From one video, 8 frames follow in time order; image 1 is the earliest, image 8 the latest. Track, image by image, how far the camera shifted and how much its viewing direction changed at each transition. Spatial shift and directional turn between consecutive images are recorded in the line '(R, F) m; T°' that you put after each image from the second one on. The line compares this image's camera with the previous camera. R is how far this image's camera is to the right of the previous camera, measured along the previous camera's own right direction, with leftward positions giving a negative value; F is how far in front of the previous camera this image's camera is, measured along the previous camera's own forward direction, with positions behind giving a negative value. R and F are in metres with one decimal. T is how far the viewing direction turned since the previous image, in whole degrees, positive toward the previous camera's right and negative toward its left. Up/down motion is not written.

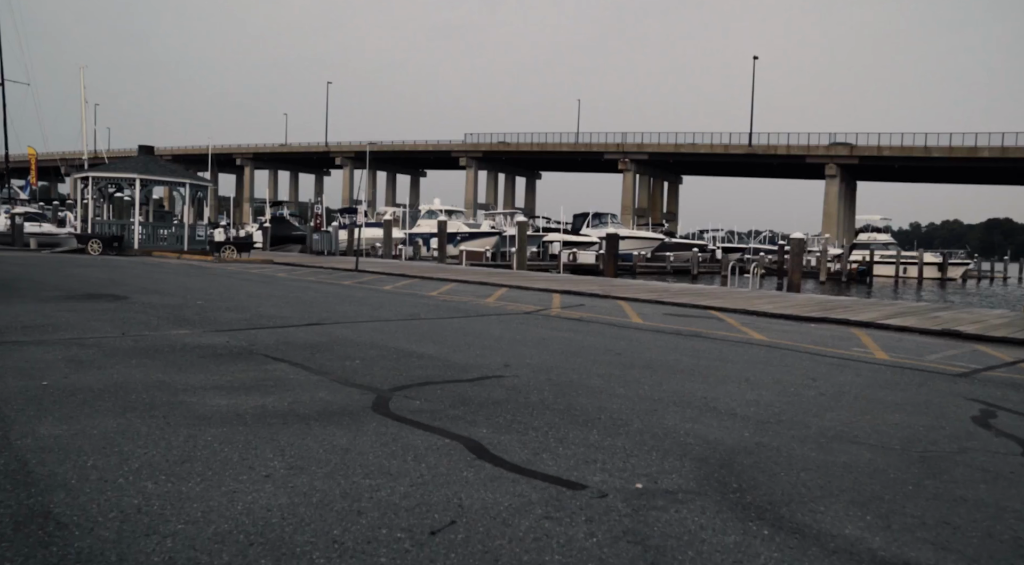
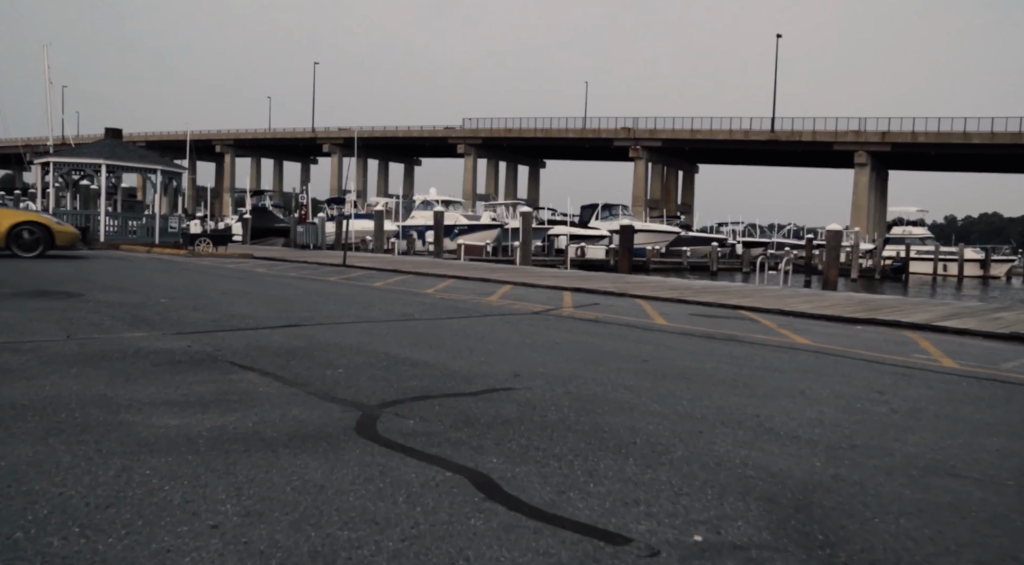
(-0.1, +1.4) m; 0°
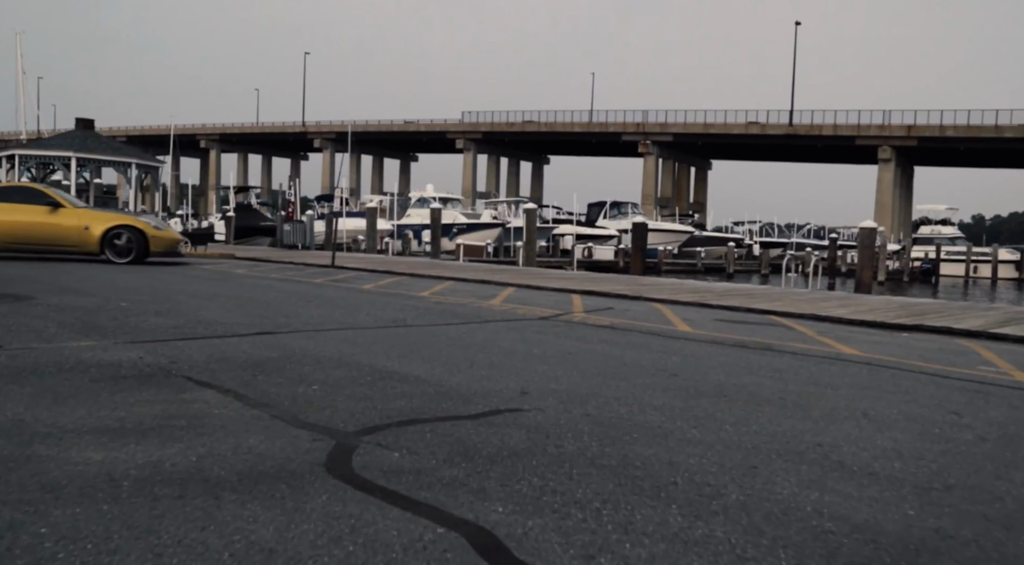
(0.0, +1.3) m; 0°
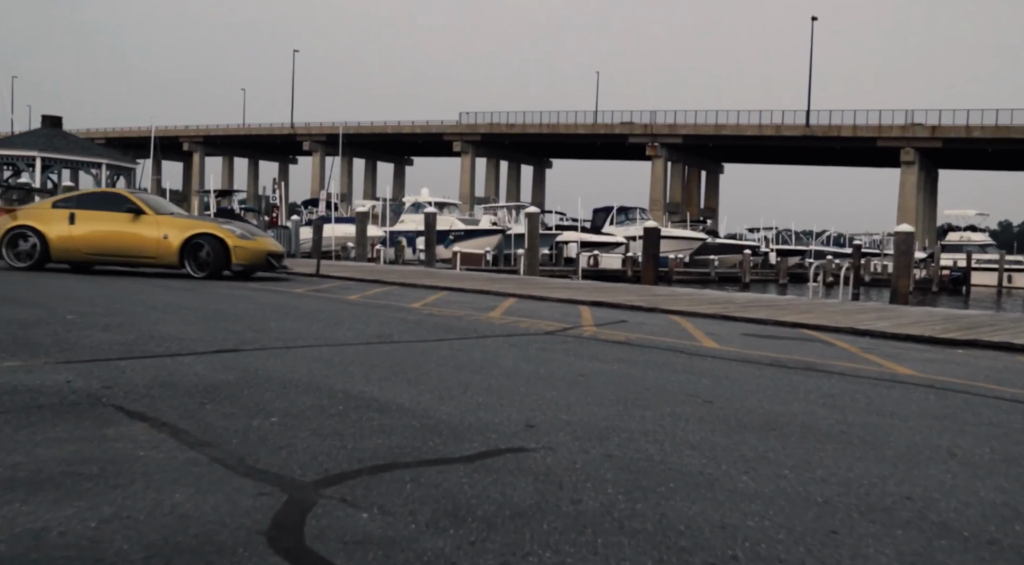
(0.0, +1.2) m; 0°
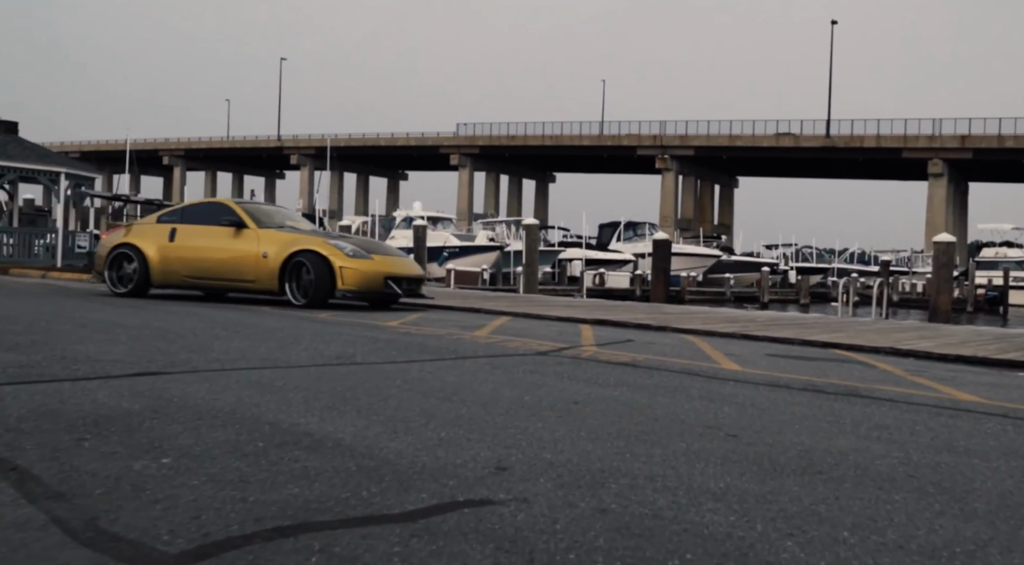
(+0.2, +1.3) m; -1°
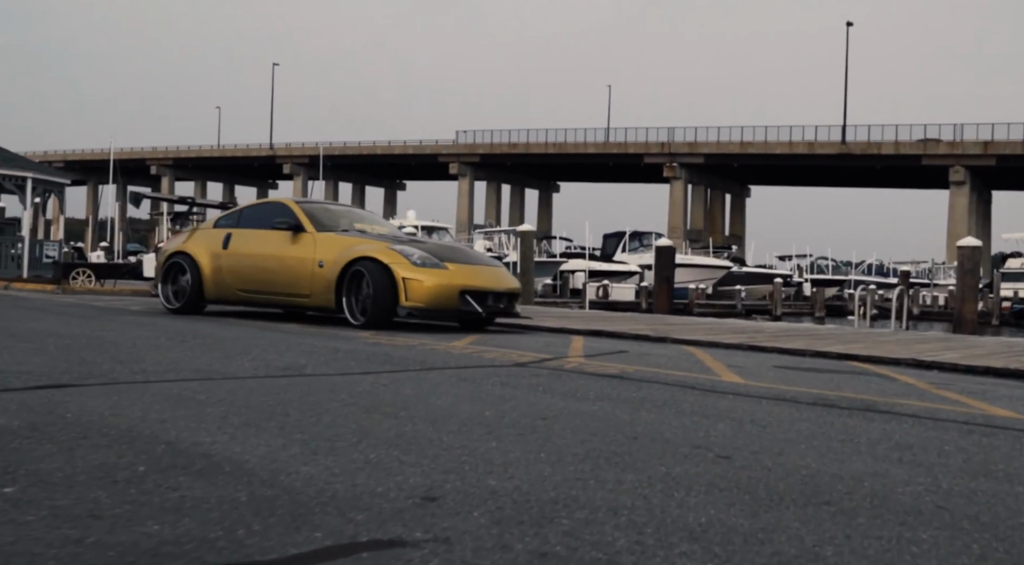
(+0.3, +0.8) m; -1°
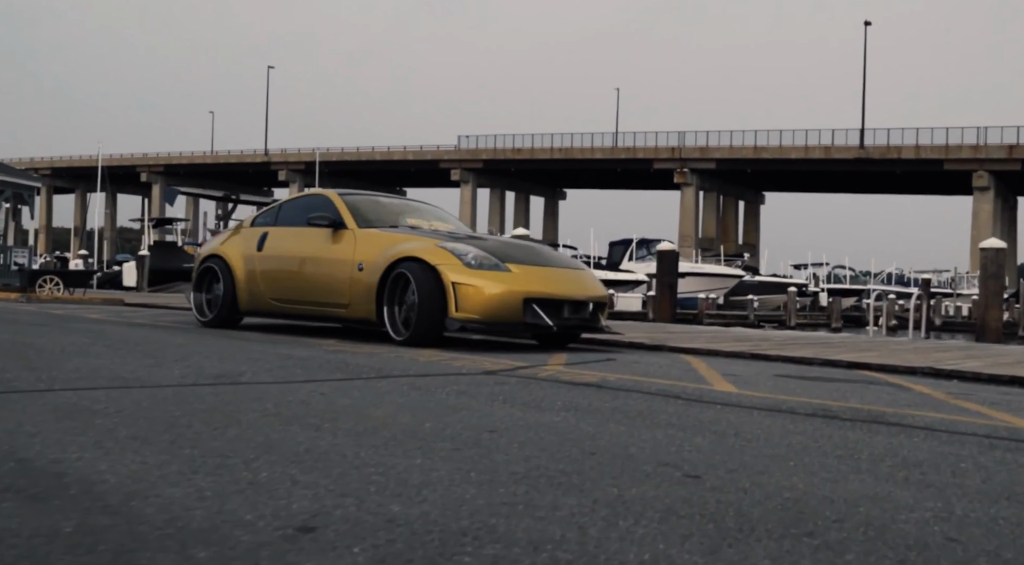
(+0.4, +0.7) m; -1°
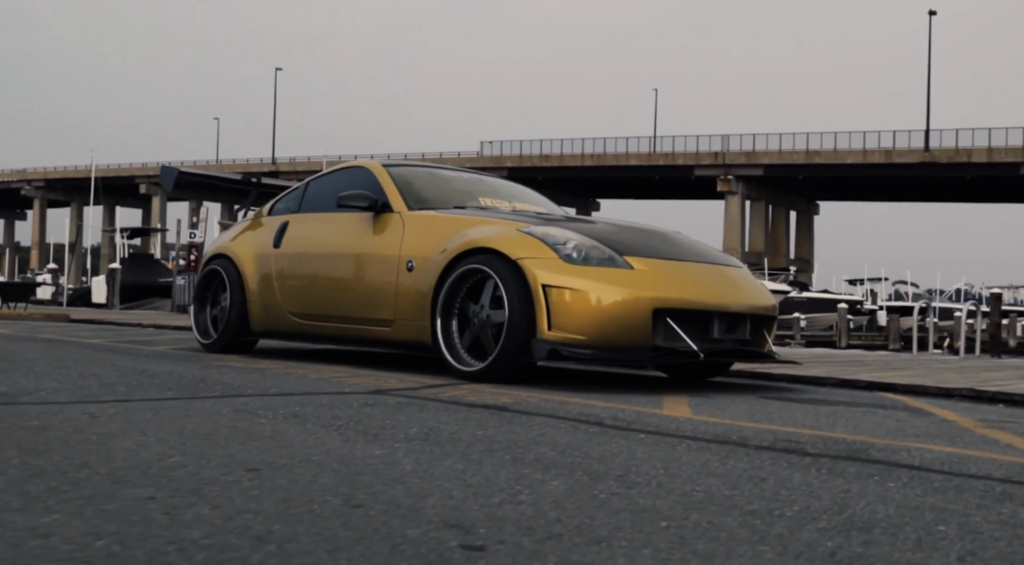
(+1.0, +1.4) m; -5°
